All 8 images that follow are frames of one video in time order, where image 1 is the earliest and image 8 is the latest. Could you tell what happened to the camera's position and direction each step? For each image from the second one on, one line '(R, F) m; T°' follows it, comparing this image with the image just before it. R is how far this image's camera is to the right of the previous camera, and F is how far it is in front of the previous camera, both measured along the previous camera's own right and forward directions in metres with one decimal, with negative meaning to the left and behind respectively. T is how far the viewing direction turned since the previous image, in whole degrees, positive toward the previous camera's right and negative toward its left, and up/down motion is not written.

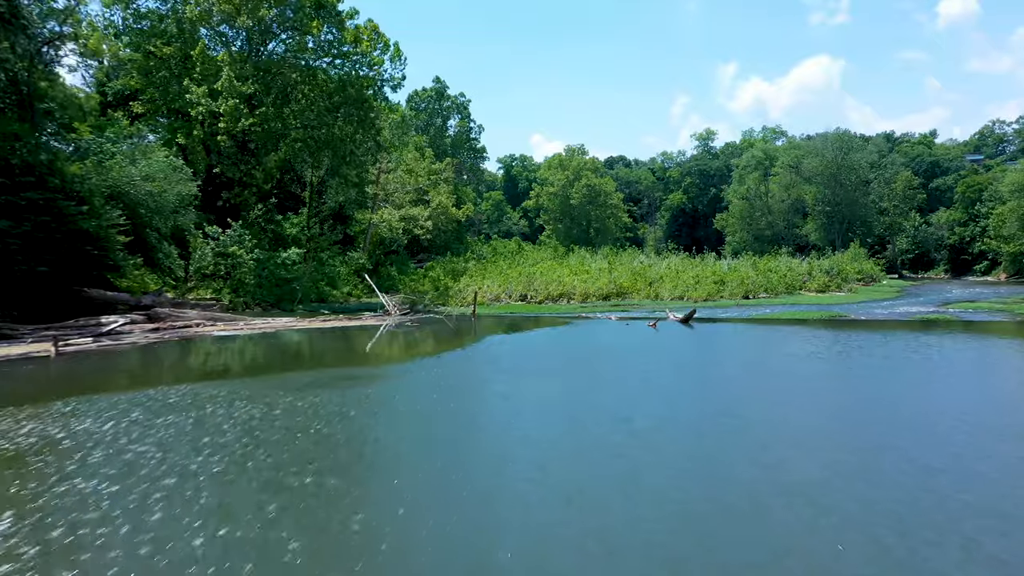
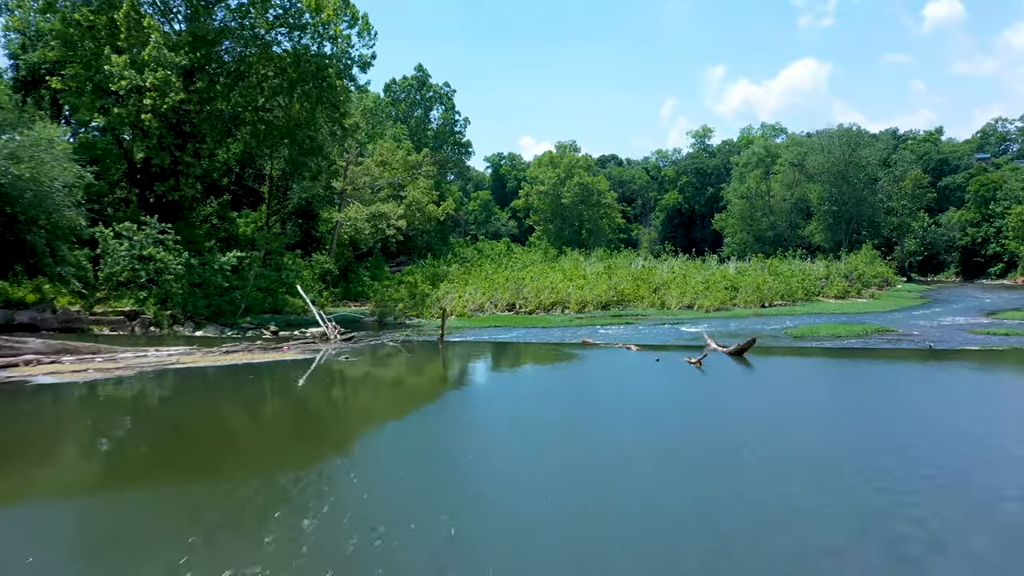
(+0.1, +4.0) m; +1°
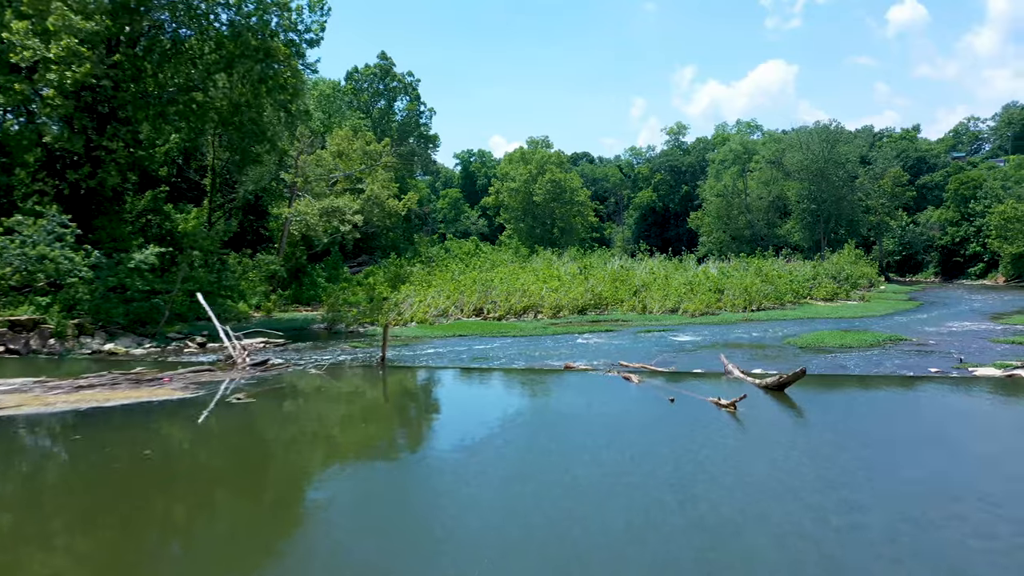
(+0.1, +2.5) m; +2°
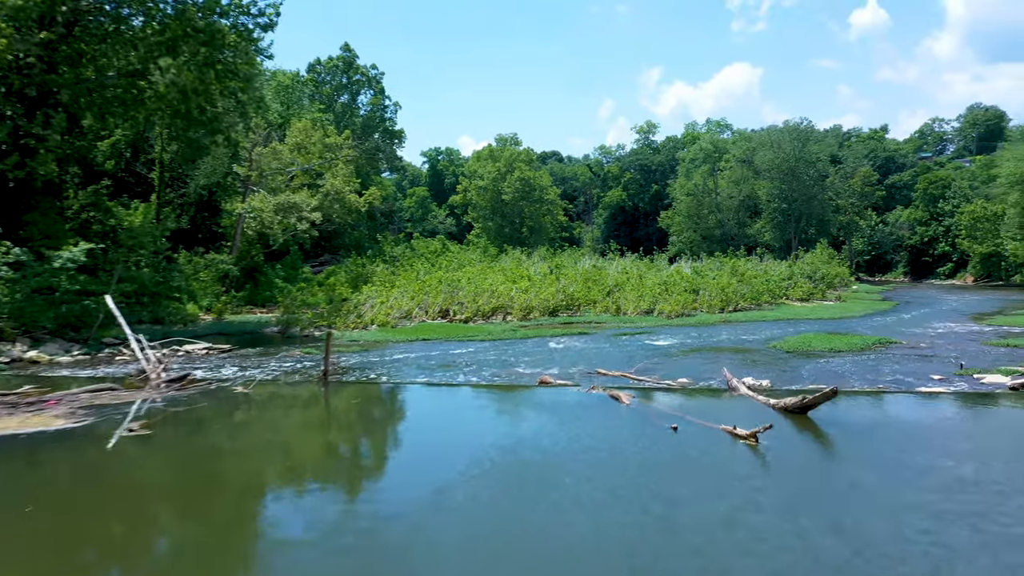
(0.0, +1.3) m; +2°
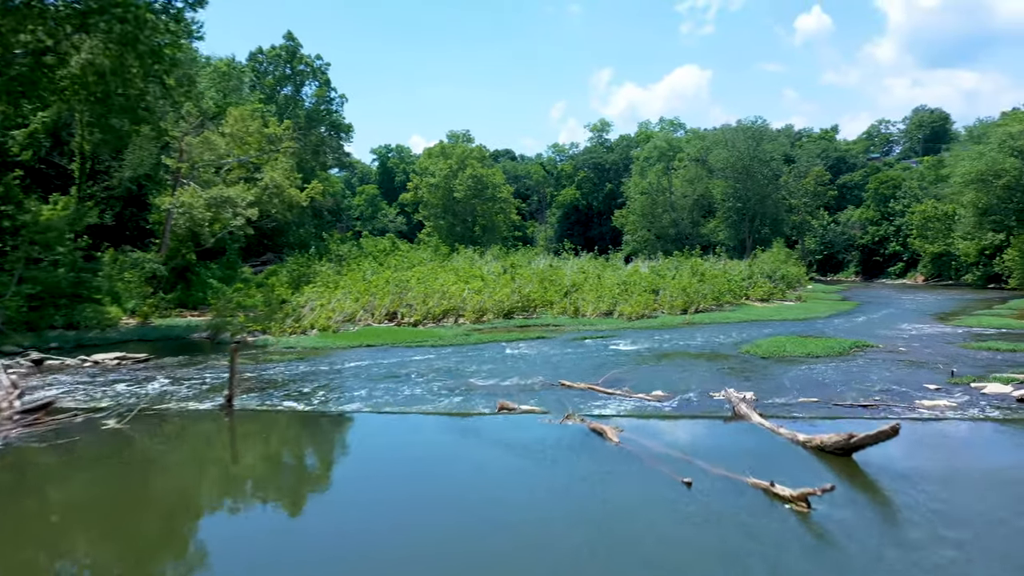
(0.0, +1.5) m; +3°
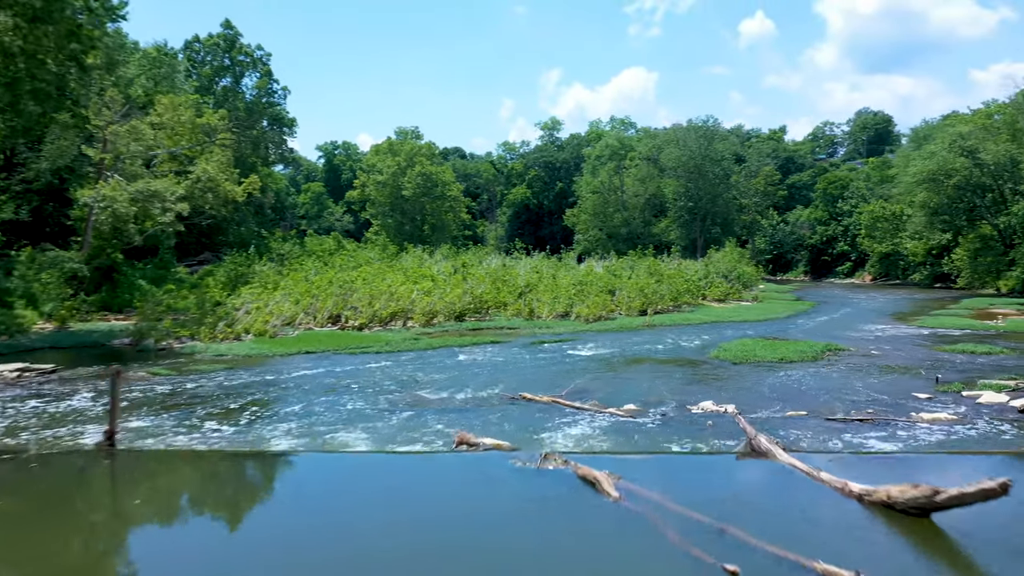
(-0.1, +1.2) m; +4°
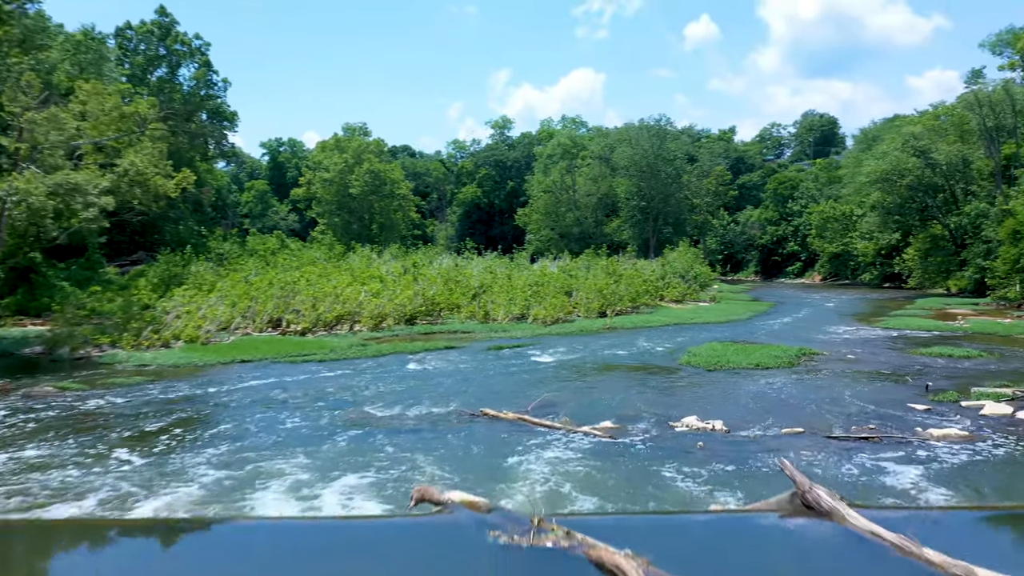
(-0.1, +1.2) m; +4°
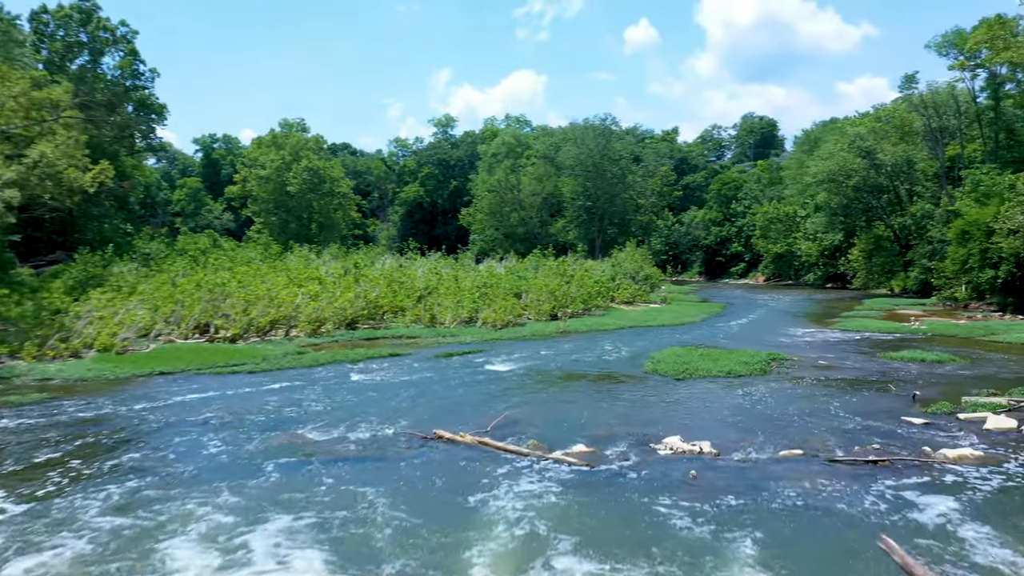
(-0.2, +1.2) m; +4°
